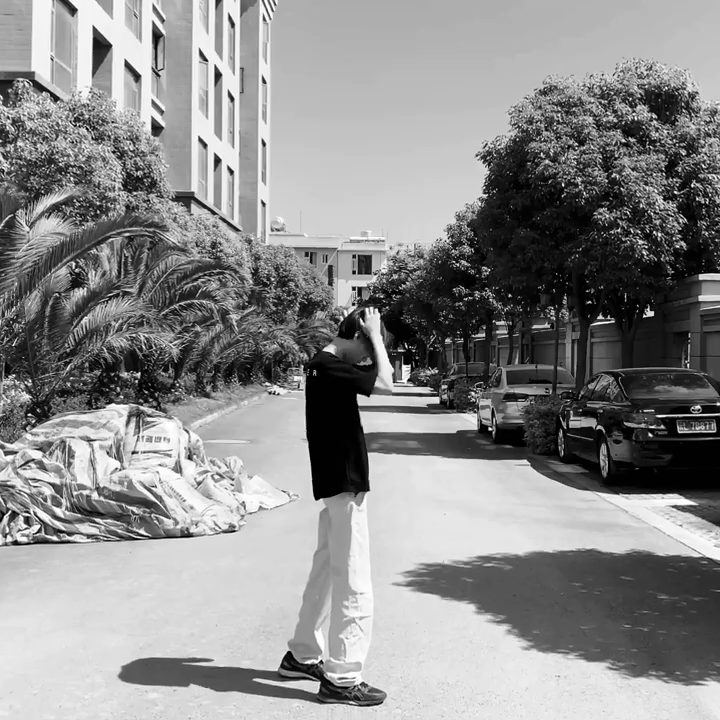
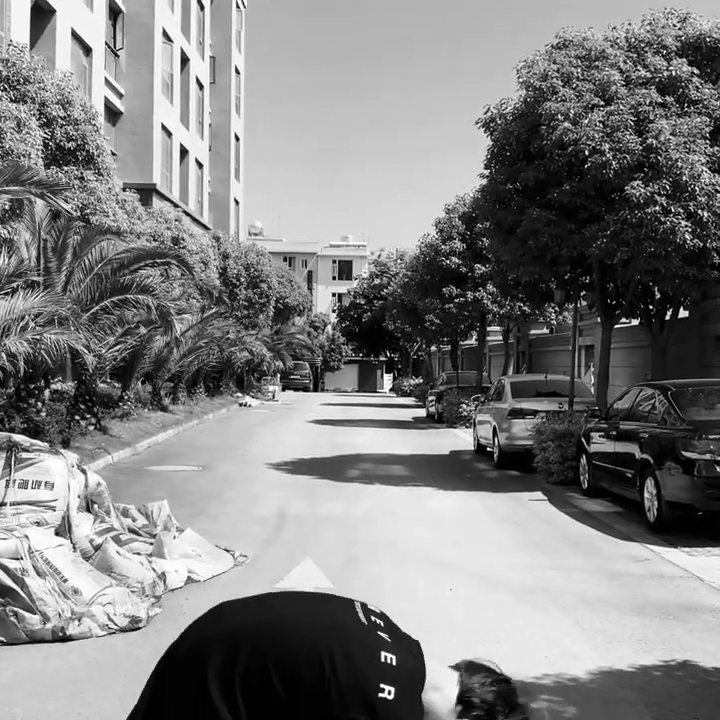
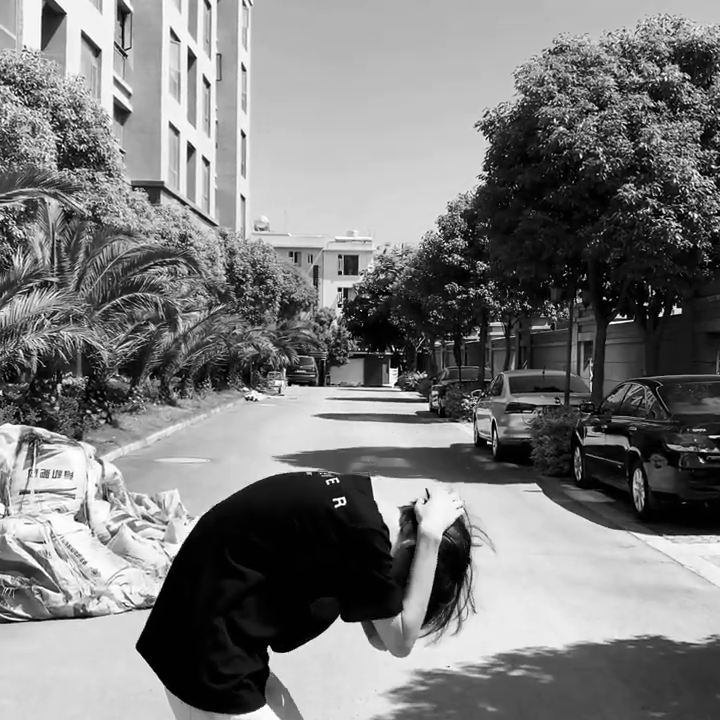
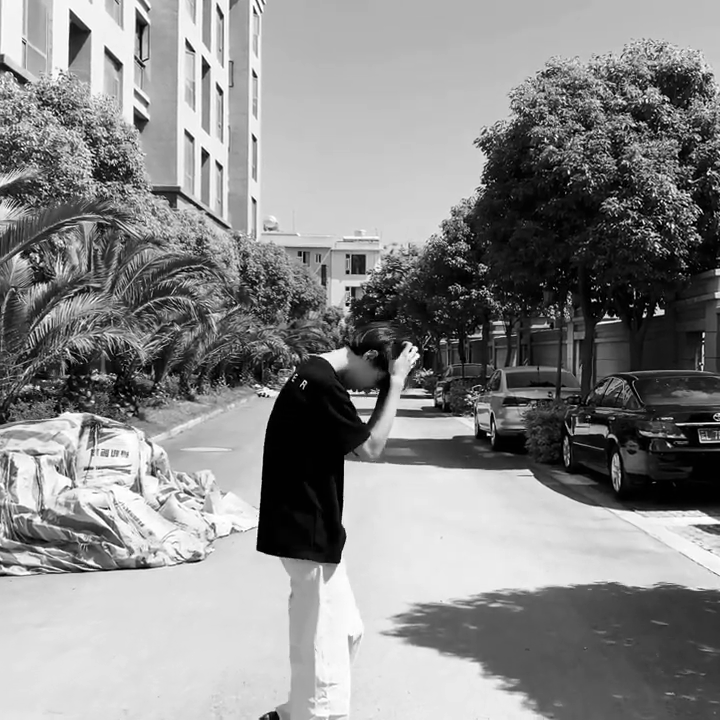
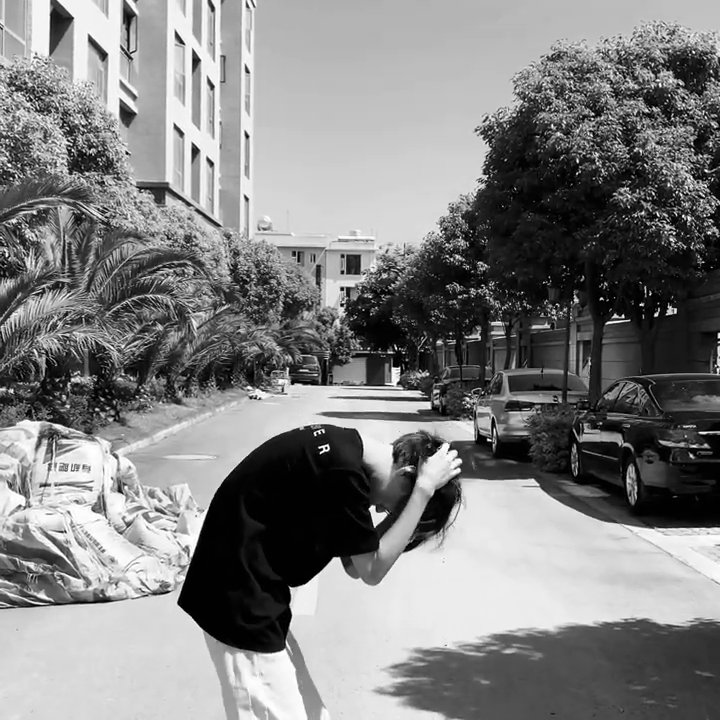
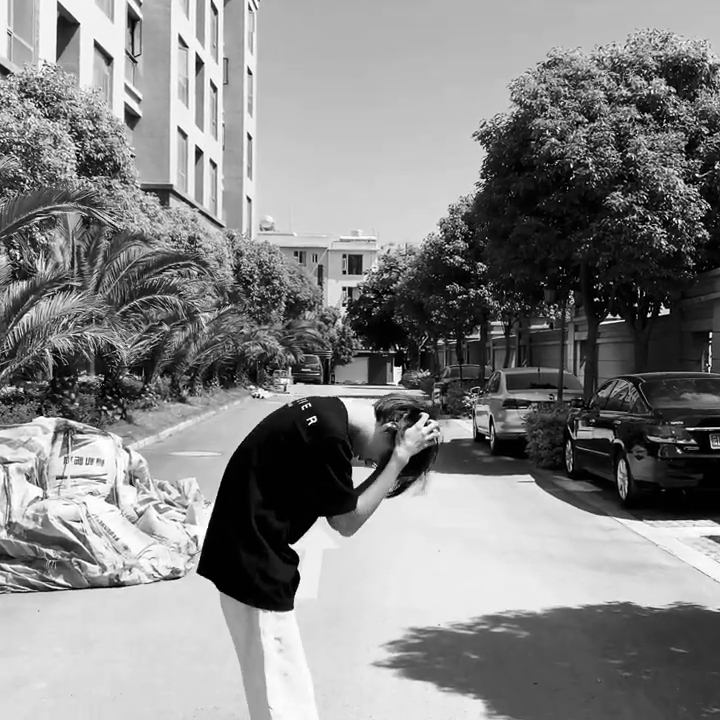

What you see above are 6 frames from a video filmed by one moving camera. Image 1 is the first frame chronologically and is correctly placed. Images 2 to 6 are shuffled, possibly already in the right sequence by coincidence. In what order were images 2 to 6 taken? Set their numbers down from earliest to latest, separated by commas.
4, 6, 5, 3, 2
